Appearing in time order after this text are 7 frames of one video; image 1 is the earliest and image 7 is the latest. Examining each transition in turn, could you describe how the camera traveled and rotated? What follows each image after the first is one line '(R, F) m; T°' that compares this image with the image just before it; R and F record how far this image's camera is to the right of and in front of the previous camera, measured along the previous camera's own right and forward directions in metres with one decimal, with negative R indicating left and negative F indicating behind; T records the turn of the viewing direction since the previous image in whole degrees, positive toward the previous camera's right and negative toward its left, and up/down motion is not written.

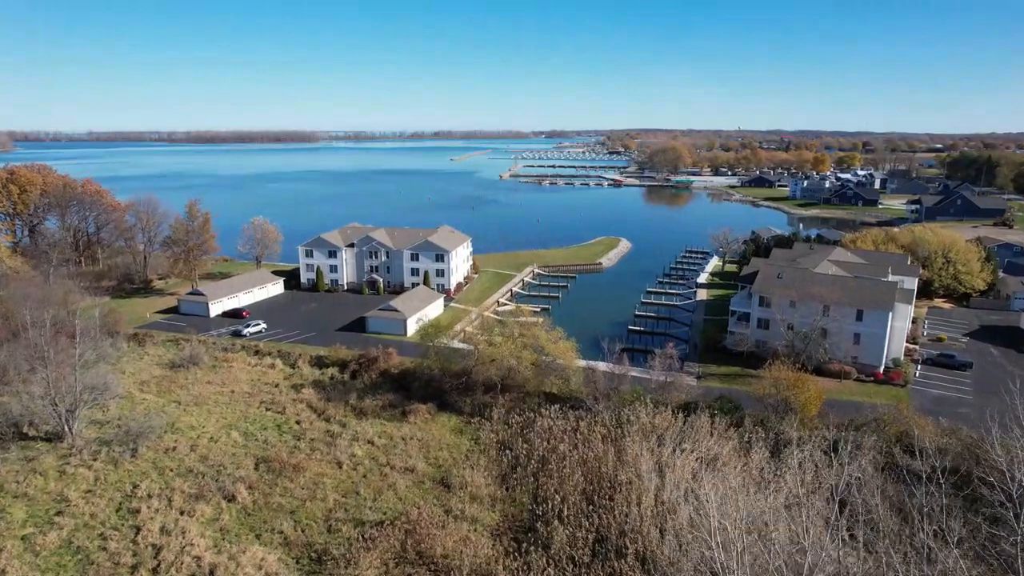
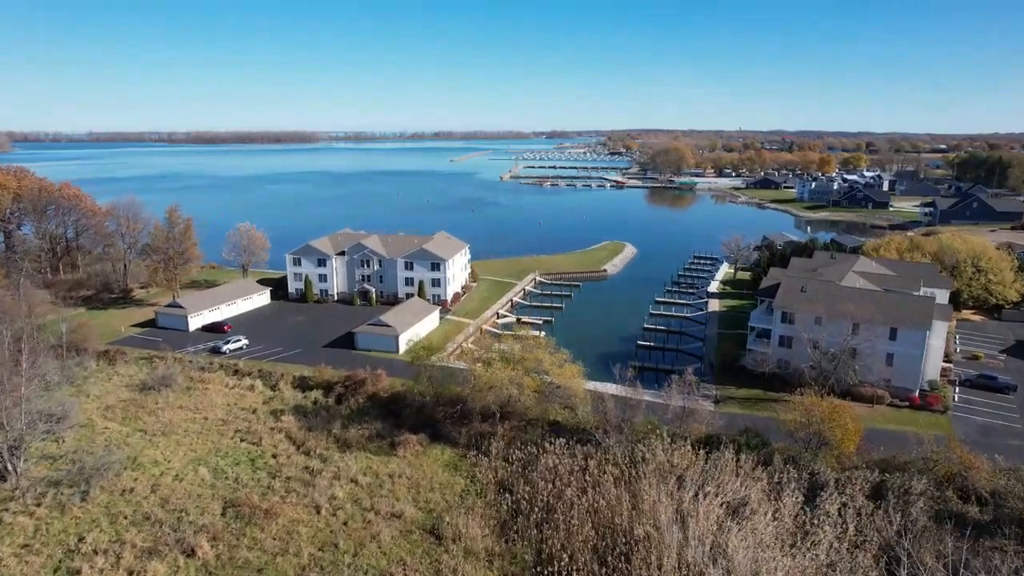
(0.0, +2.5) m; 0°
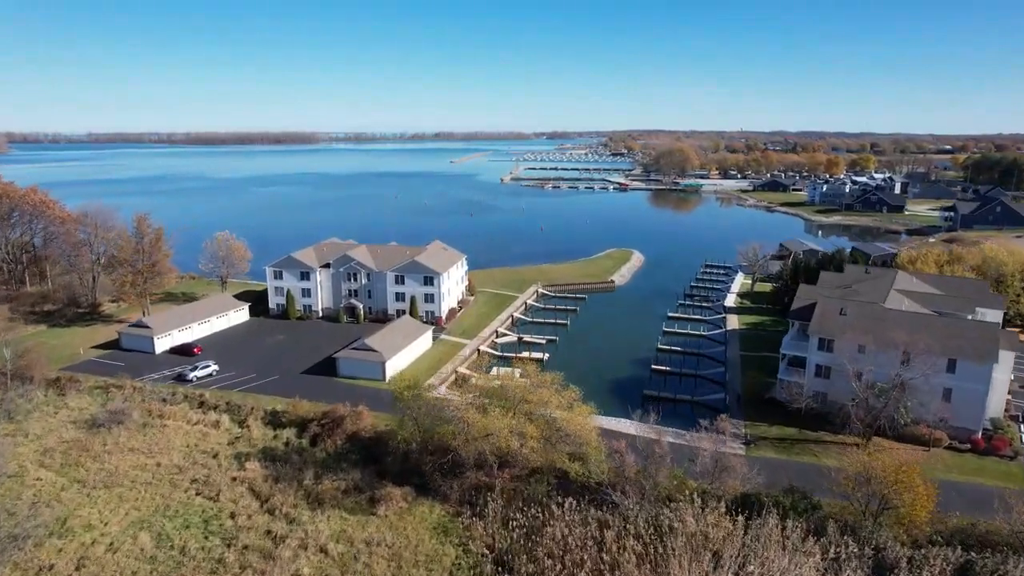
(0.0, +3.4) m; 0°
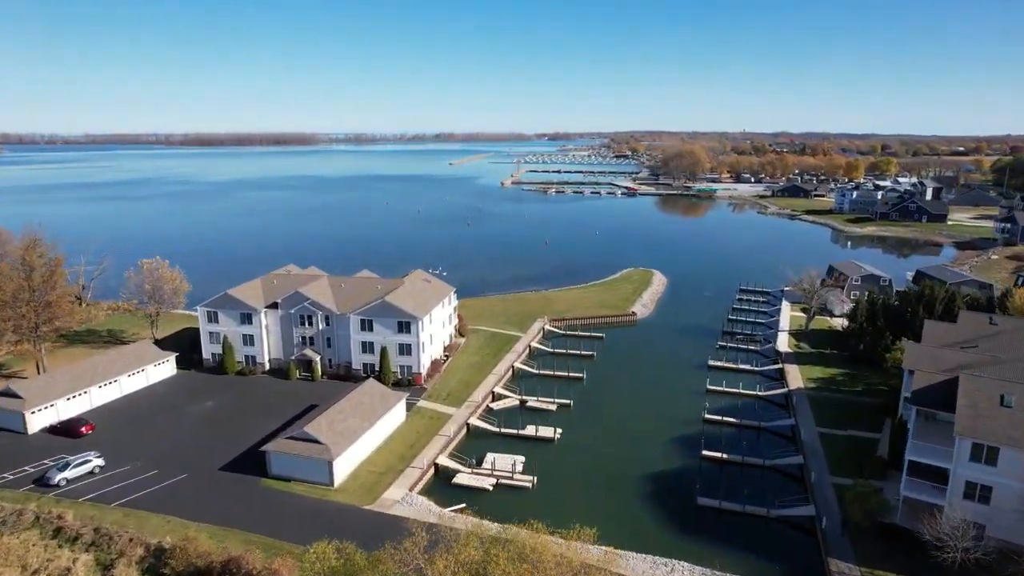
(0.0, +8.4) m; 0°
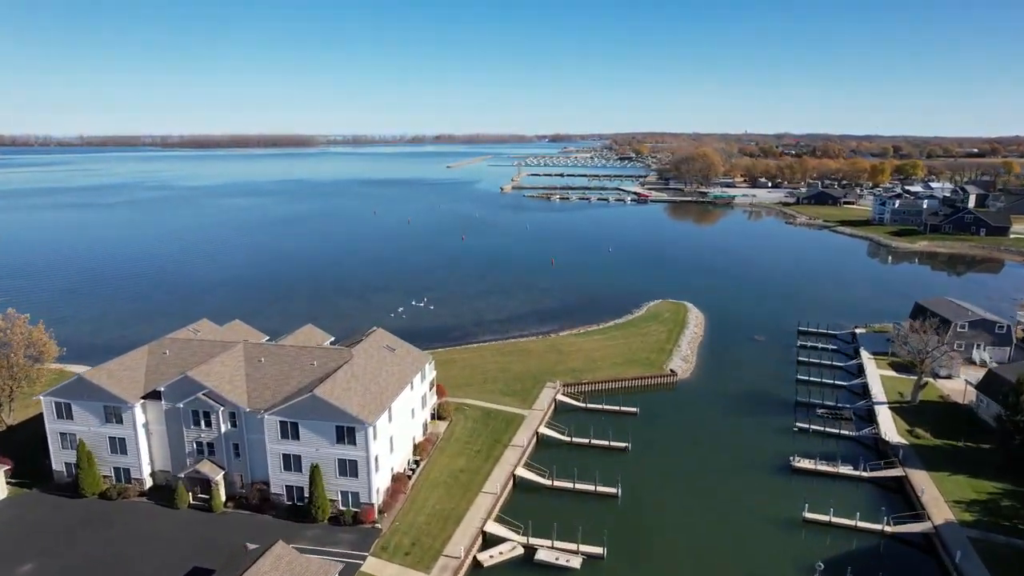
(0.0, +9.8) m; 0°
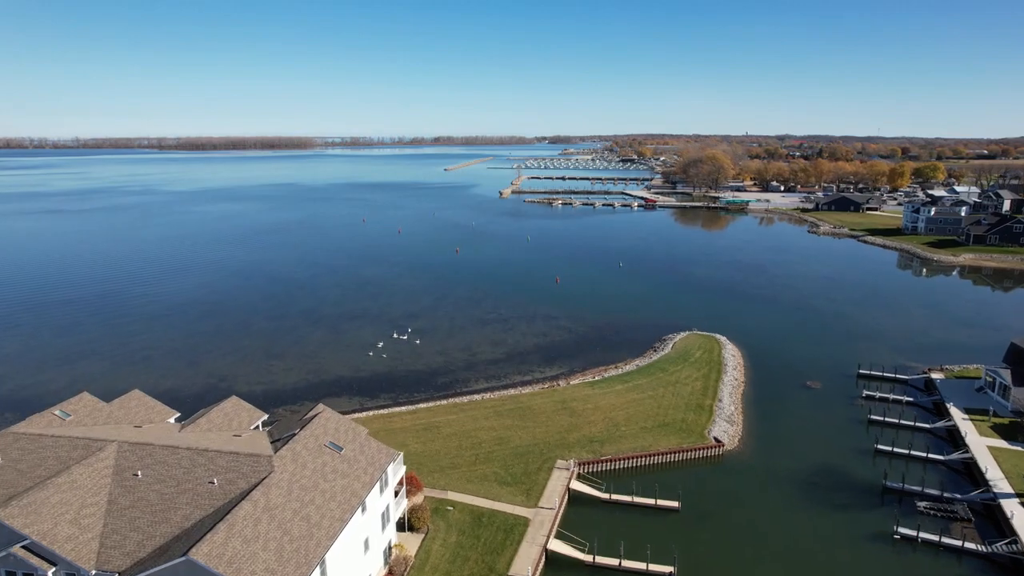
(0.0, +6.9) m; 0°
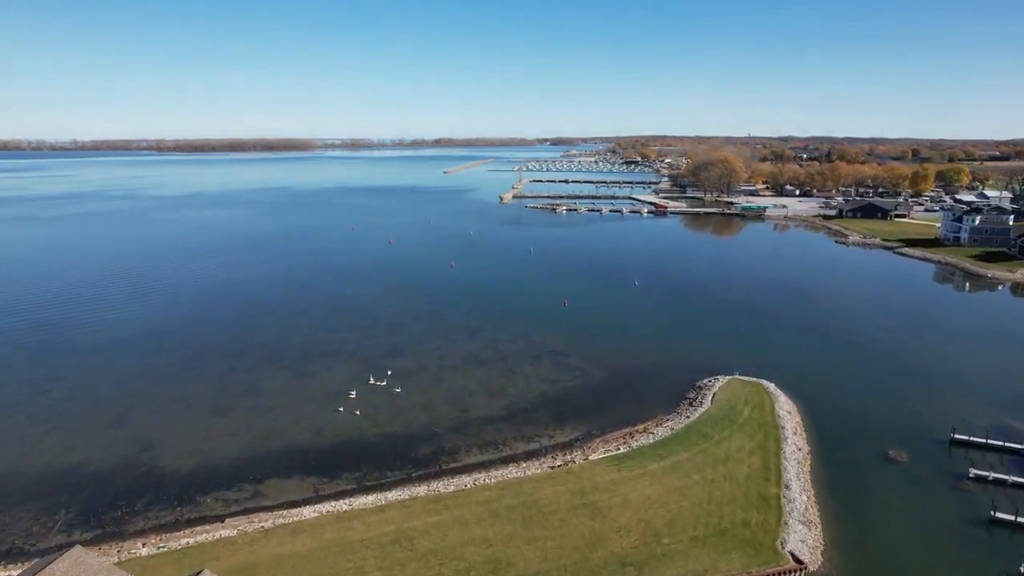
(0.0, +6.7) m; 0°
